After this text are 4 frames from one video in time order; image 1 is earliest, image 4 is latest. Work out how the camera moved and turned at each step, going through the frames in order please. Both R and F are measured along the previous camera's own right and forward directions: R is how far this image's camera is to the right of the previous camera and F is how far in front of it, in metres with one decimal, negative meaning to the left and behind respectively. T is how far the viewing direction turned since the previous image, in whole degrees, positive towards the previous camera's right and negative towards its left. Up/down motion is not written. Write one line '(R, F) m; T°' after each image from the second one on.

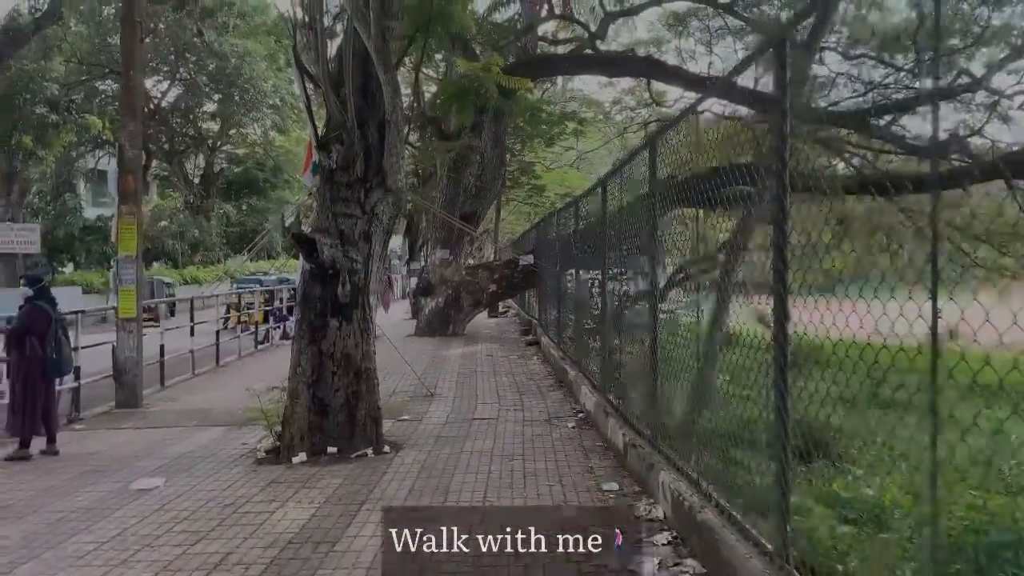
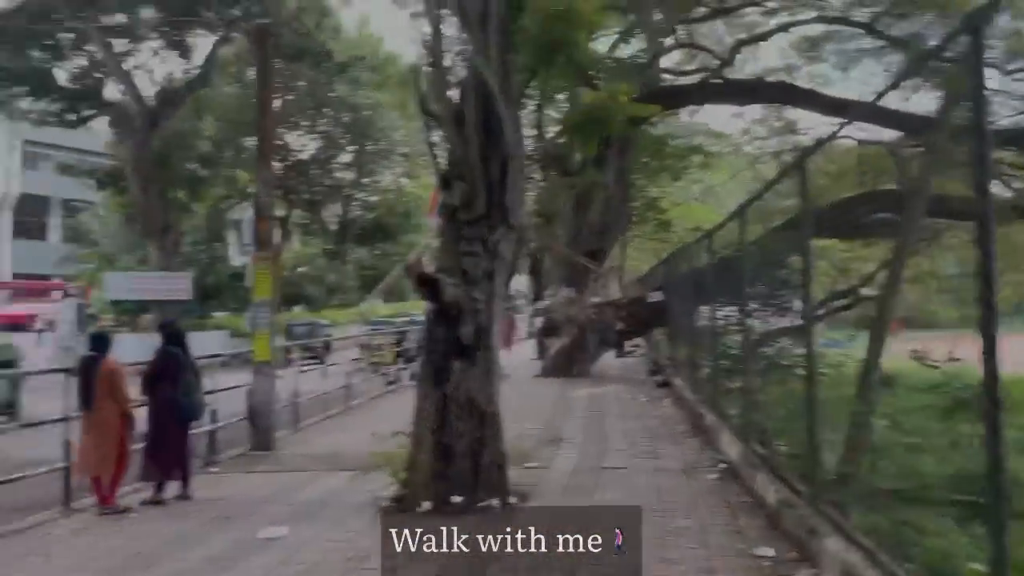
(0.0, +0.4) m; -9°
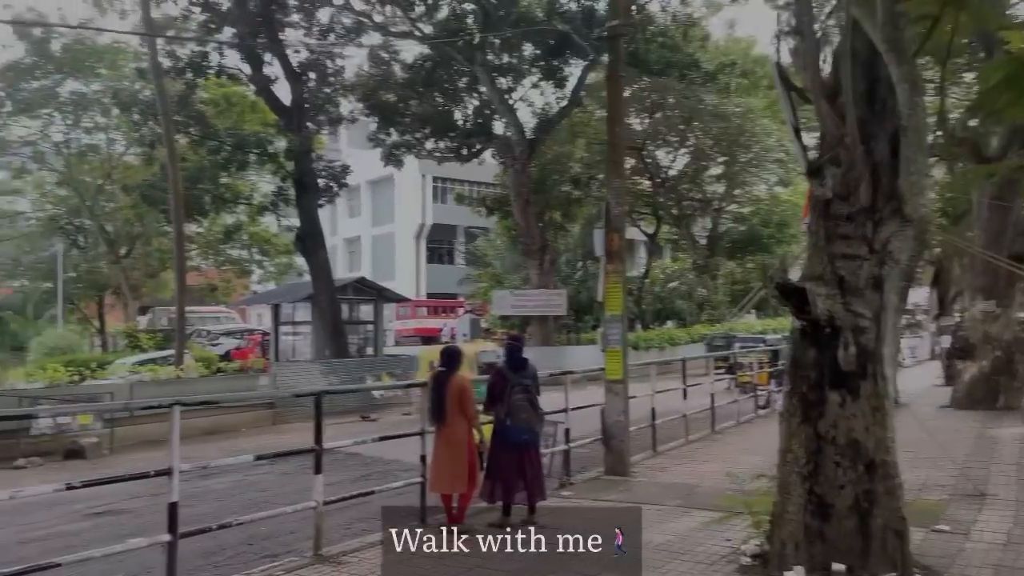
(0.0, +1.0) m; -27°
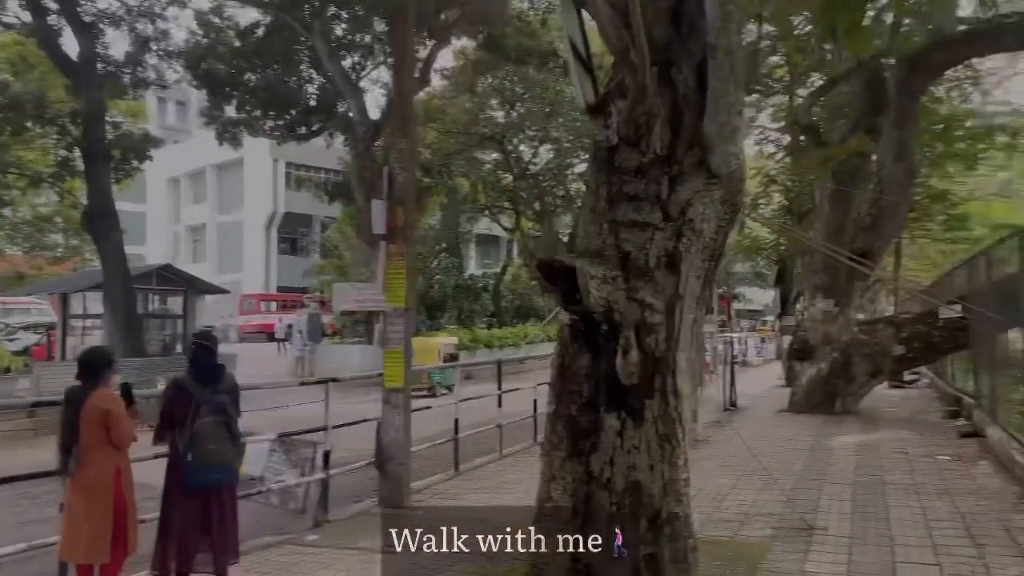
(+1.2, +1.8) m; +9°
